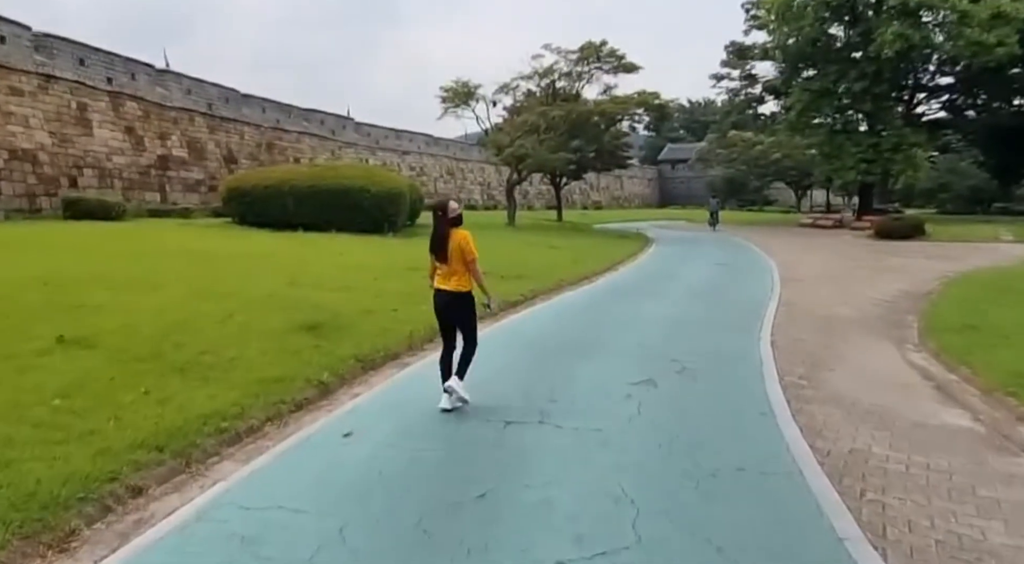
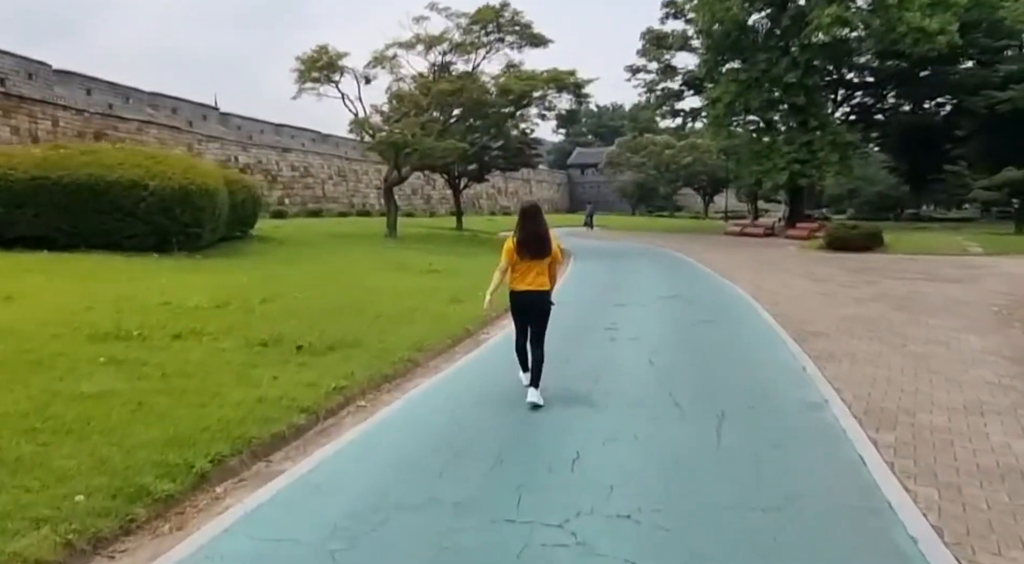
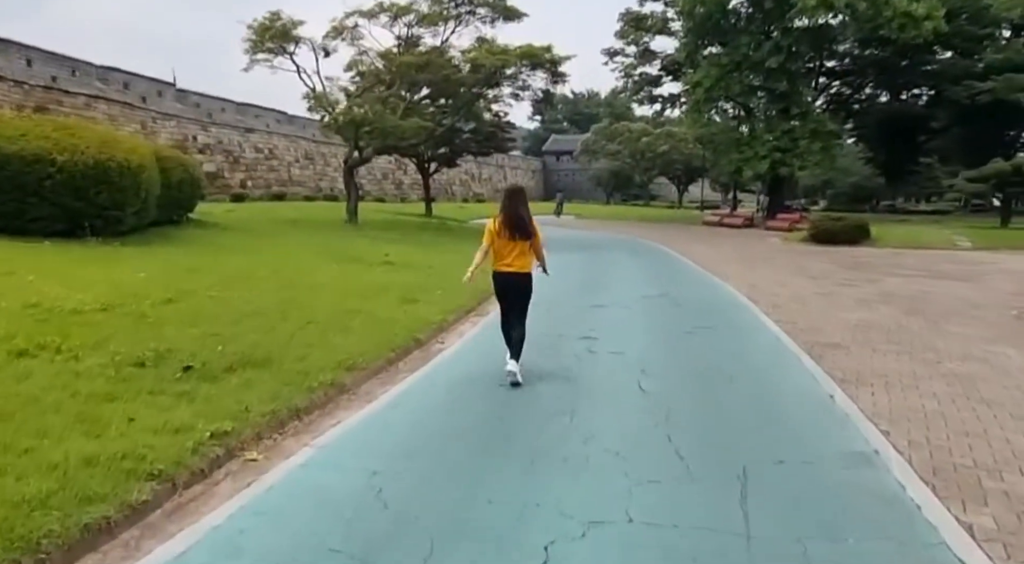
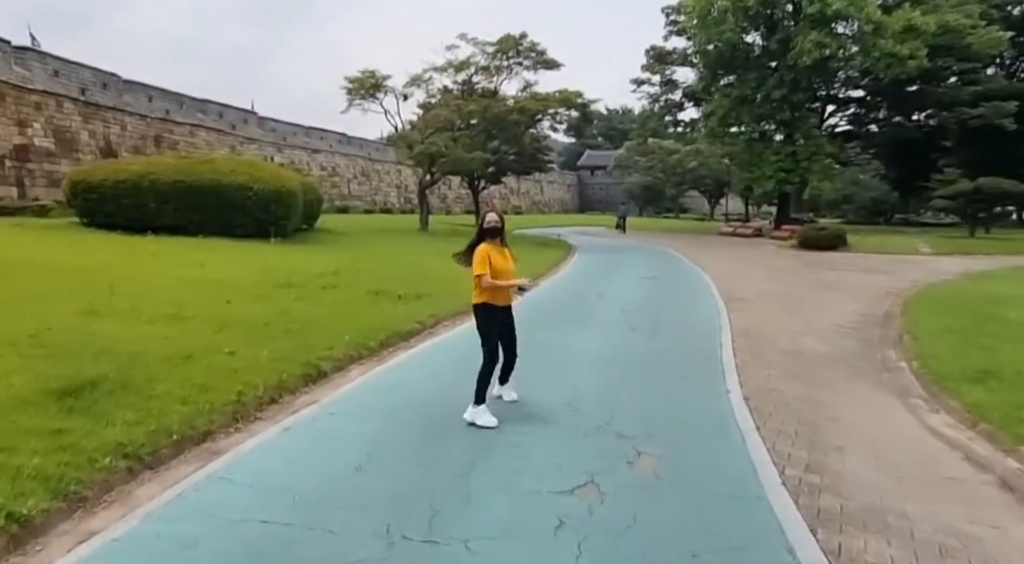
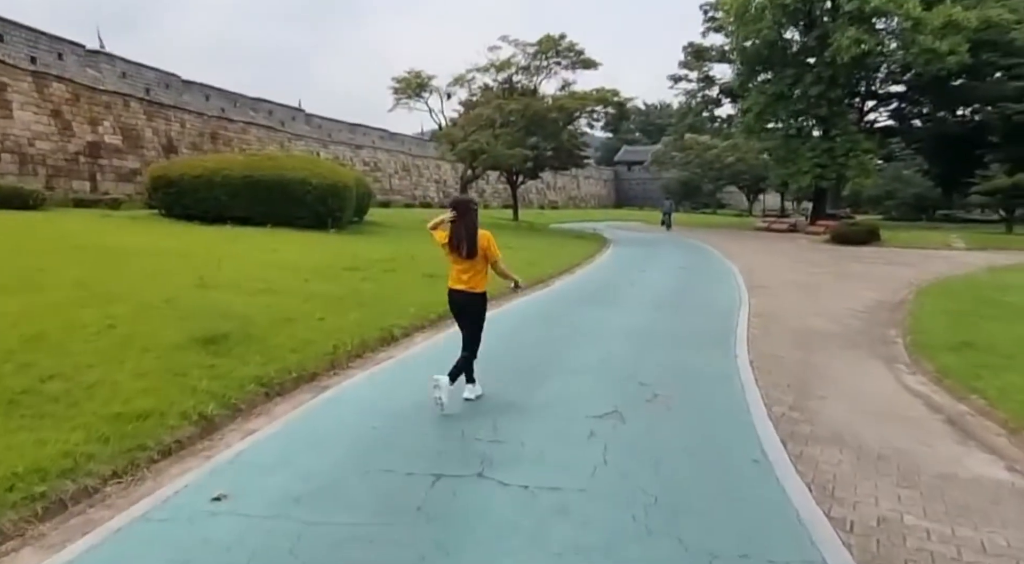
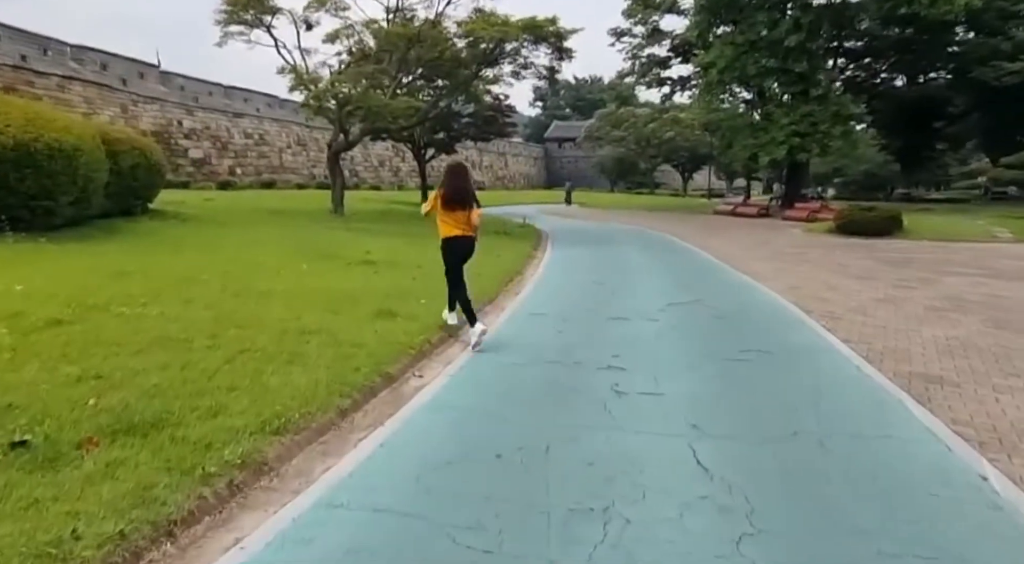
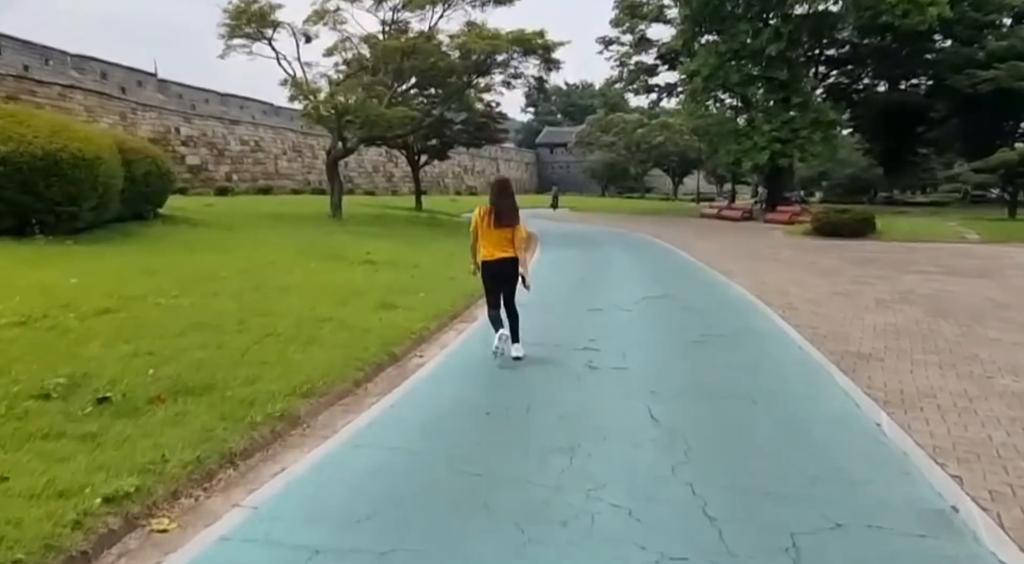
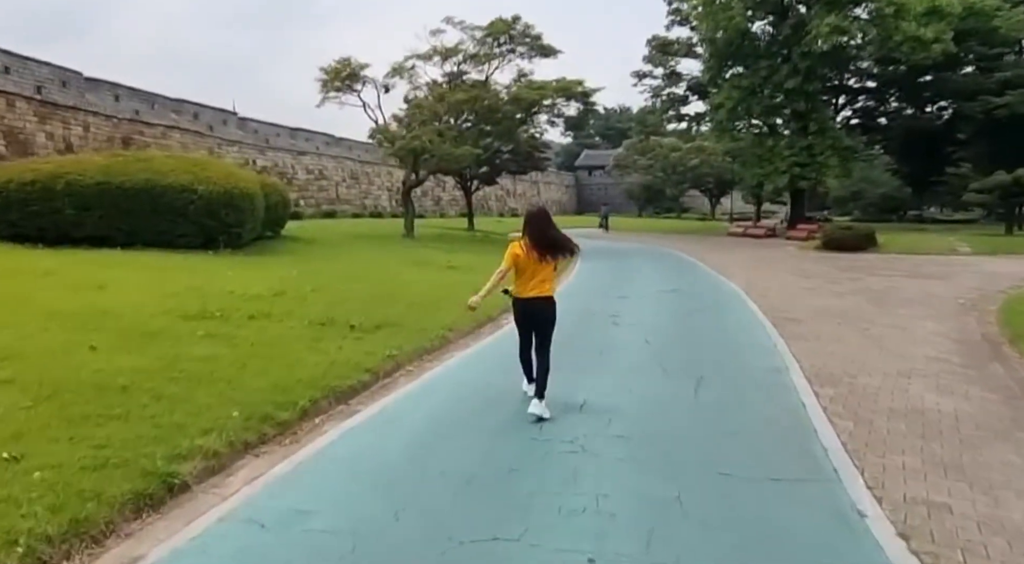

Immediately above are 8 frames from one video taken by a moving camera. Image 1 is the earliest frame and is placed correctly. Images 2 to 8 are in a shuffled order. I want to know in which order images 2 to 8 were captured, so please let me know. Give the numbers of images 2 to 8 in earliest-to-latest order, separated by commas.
5, 4, 8, 2, 3, 7, 6
